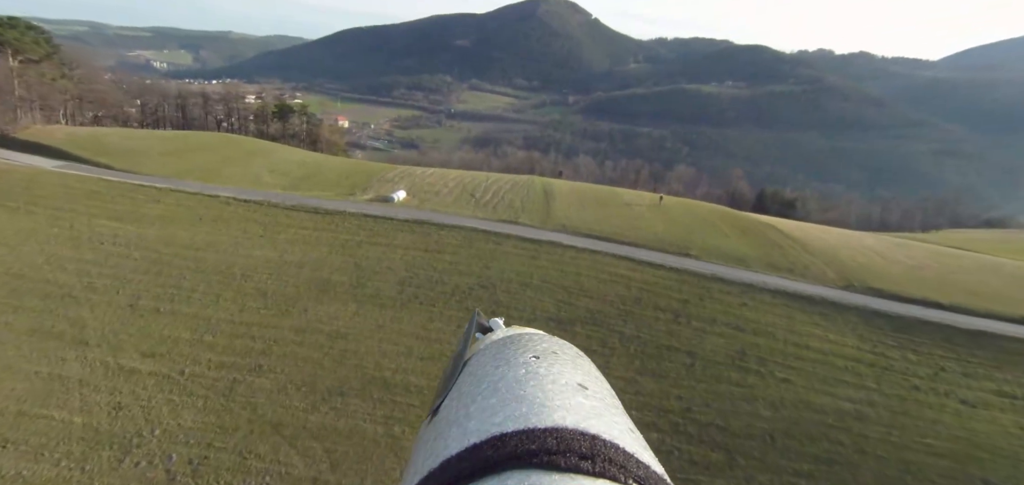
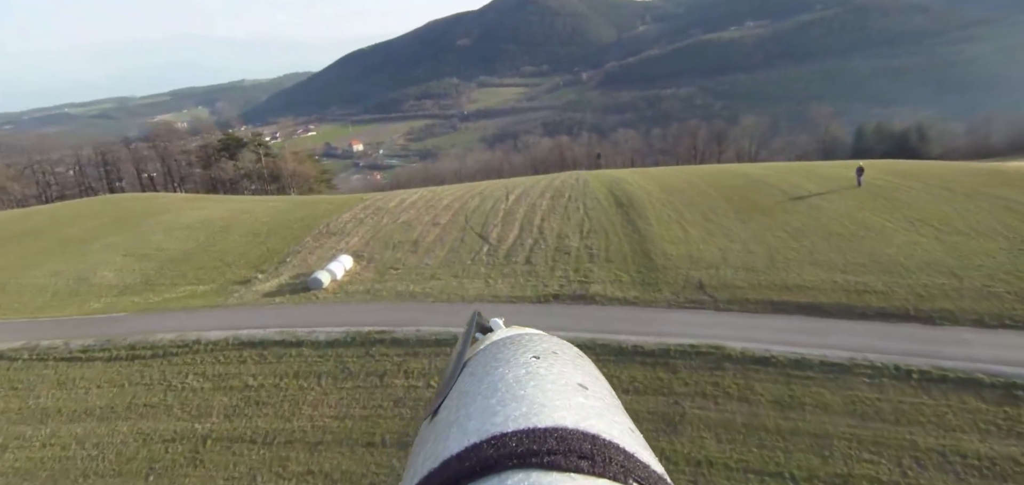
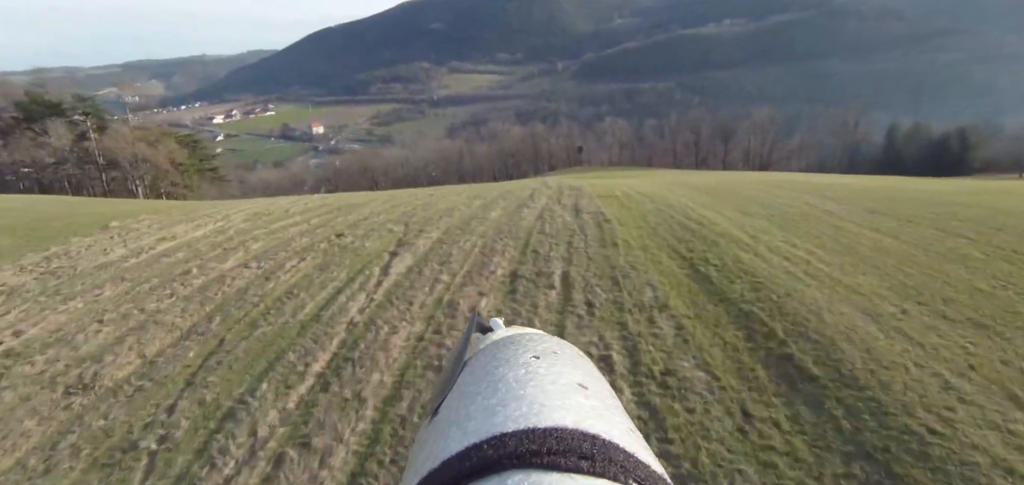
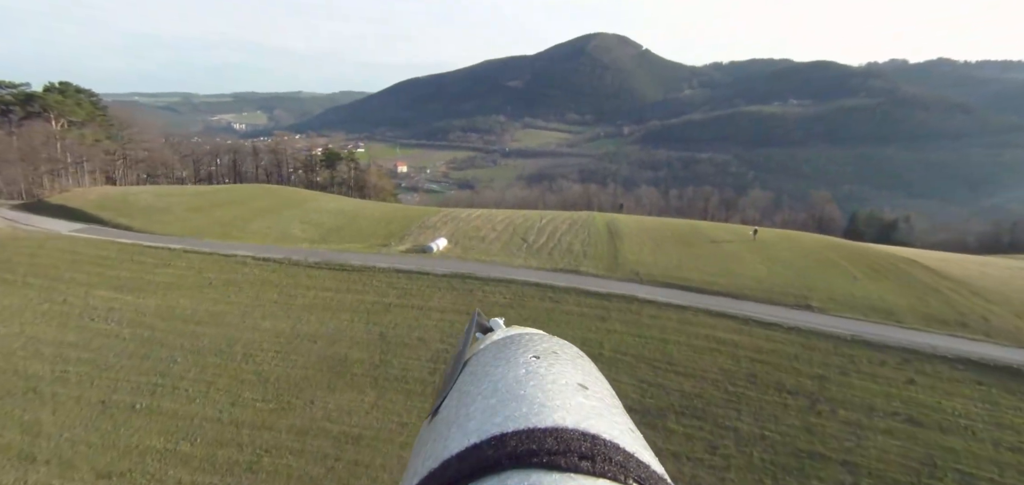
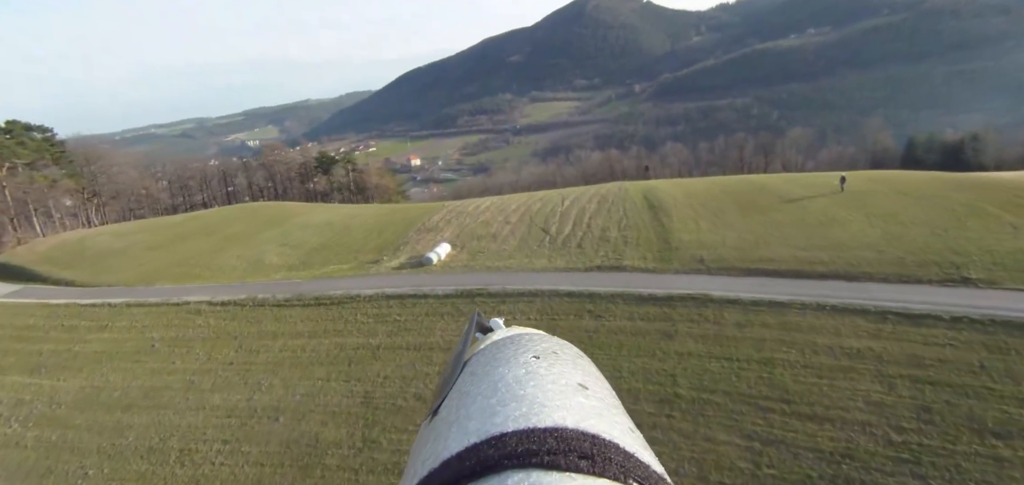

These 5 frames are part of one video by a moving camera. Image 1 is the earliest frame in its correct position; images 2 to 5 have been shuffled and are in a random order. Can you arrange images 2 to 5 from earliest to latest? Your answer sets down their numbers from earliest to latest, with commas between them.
4, 5, 2, 3
